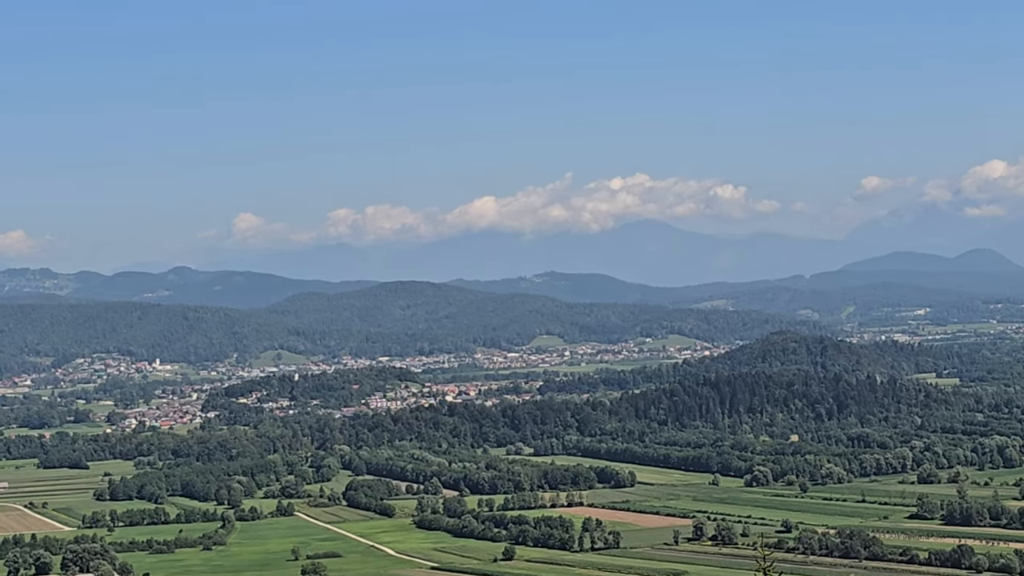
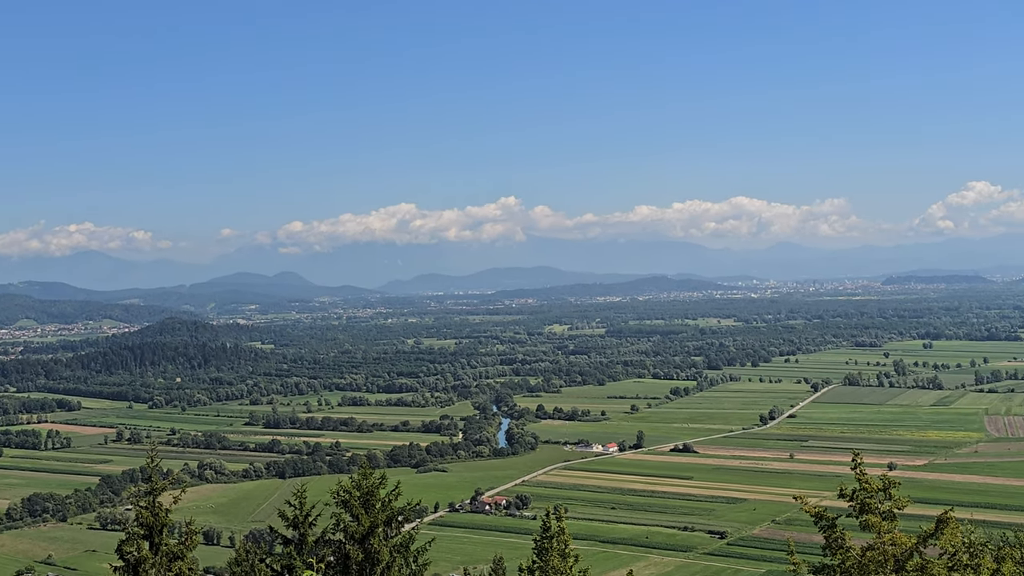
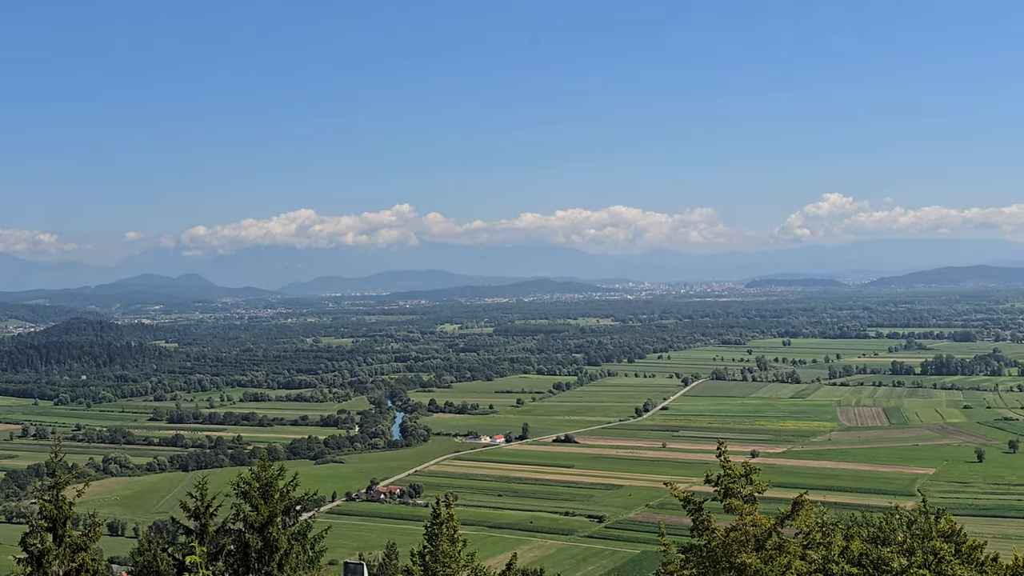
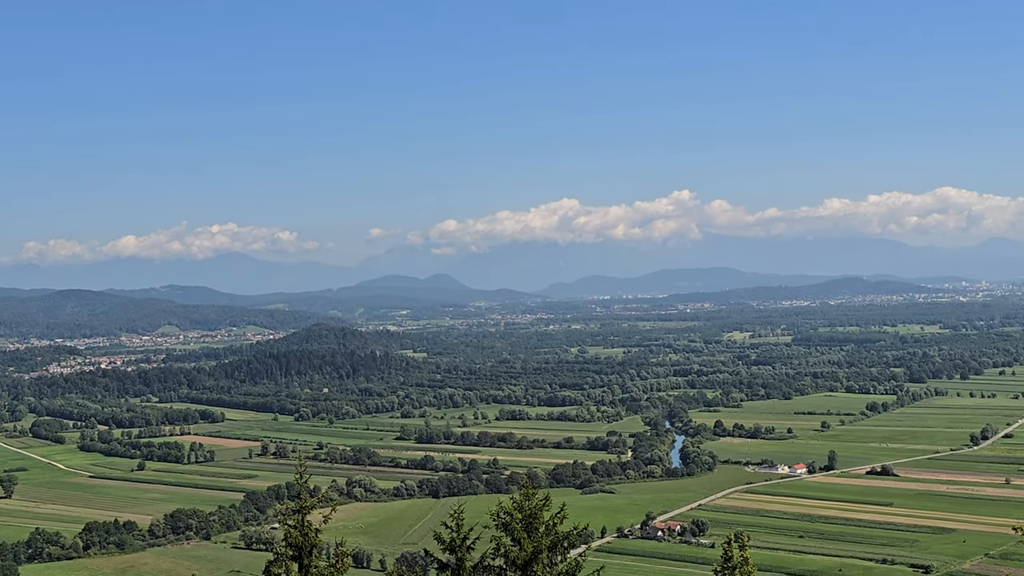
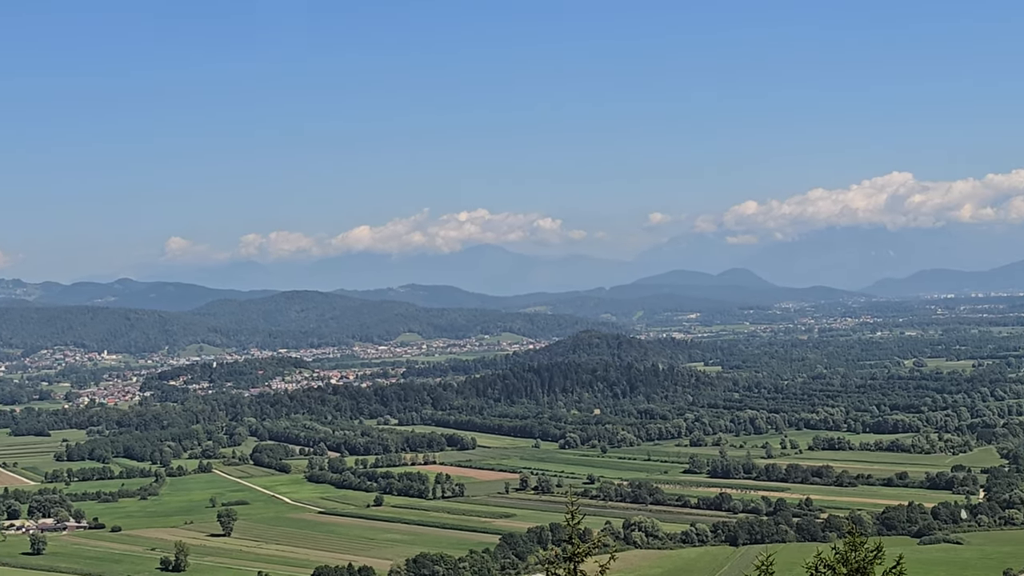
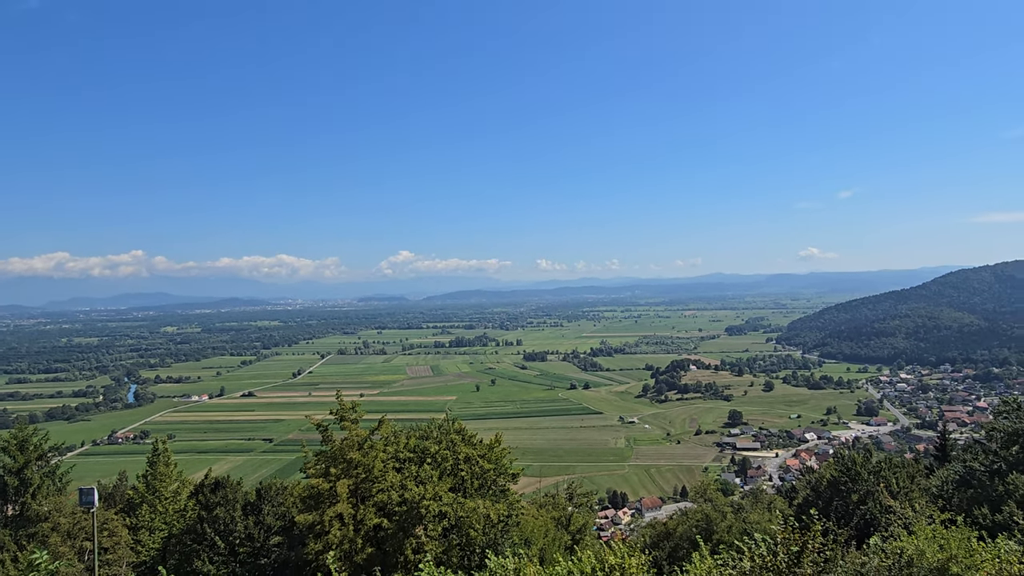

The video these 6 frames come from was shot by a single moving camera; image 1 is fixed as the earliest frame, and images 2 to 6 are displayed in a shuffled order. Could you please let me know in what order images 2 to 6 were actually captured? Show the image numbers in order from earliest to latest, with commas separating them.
5, 4, 2, 3, 6
